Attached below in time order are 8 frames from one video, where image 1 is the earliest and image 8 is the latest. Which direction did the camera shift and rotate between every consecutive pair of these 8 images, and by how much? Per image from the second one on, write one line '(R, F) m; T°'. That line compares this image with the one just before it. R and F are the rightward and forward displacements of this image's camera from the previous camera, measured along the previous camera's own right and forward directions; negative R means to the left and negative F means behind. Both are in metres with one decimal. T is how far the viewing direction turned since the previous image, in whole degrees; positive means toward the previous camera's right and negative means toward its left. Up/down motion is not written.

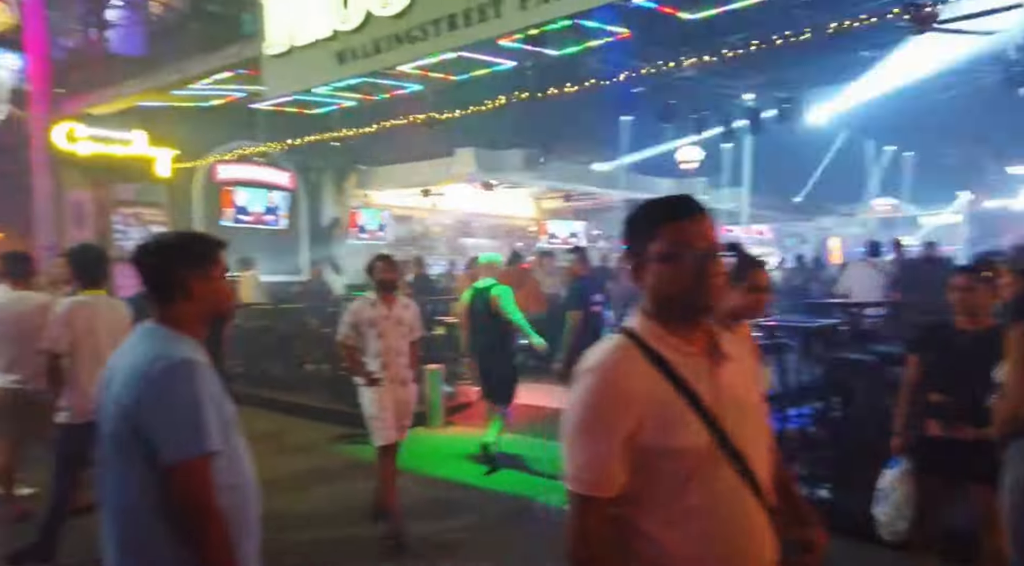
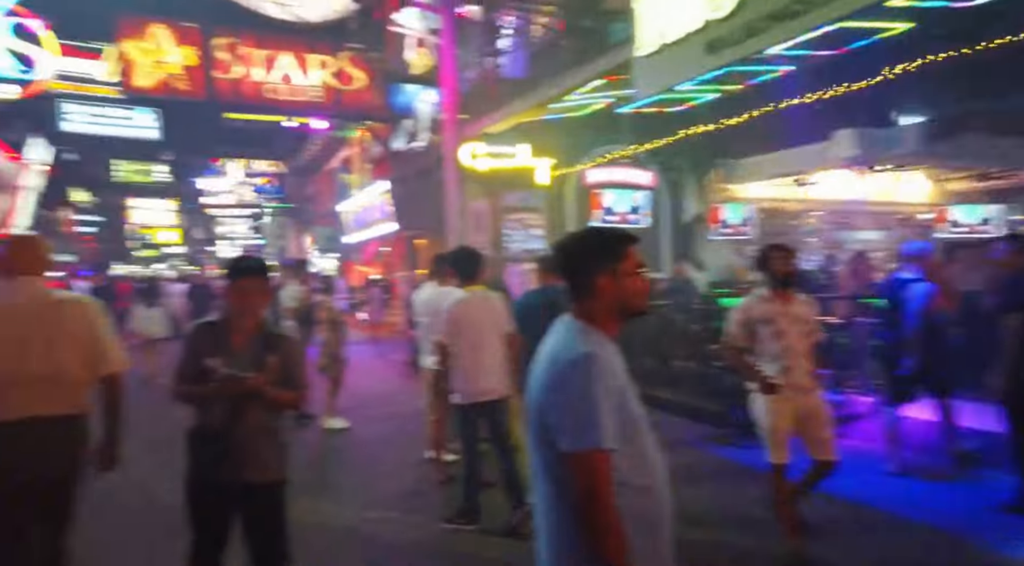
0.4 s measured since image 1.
(0.0, 0.0) m; -25°
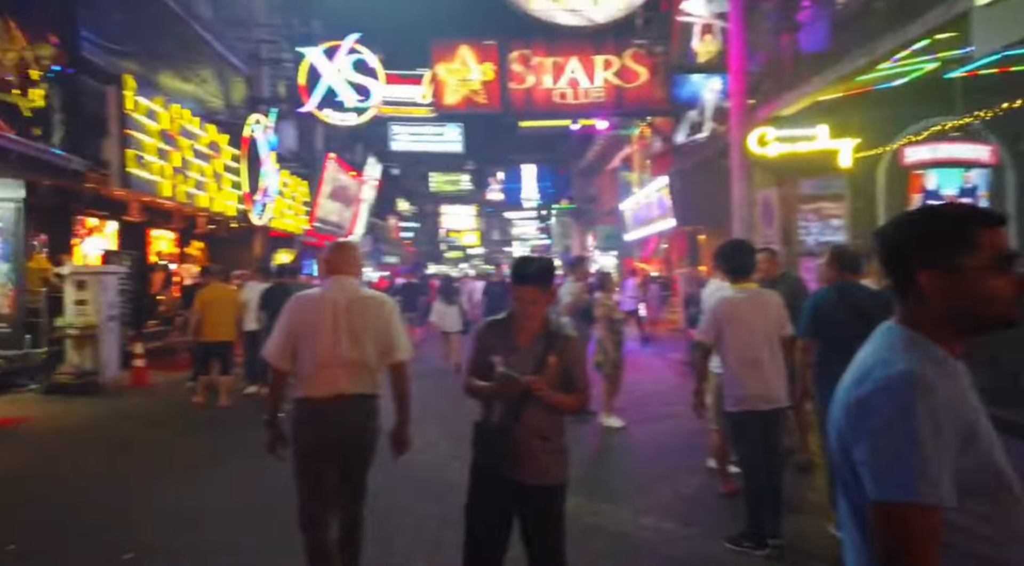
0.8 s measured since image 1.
(0.0, +0.1) m; -20°
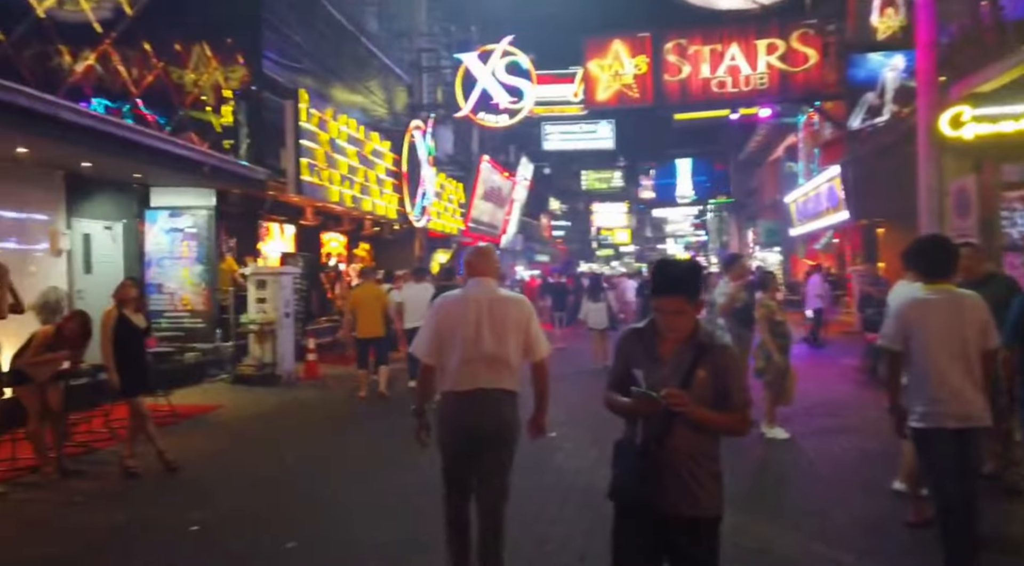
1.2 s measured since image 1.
(0.0, +0.1) m; -11°
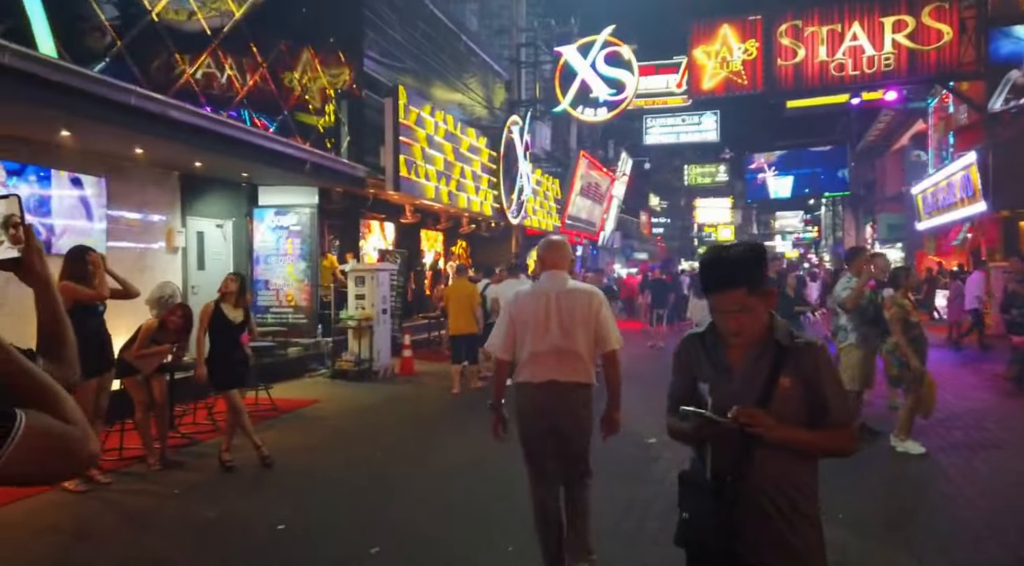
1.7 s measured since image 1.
(0.0, +0.3) m; -7°
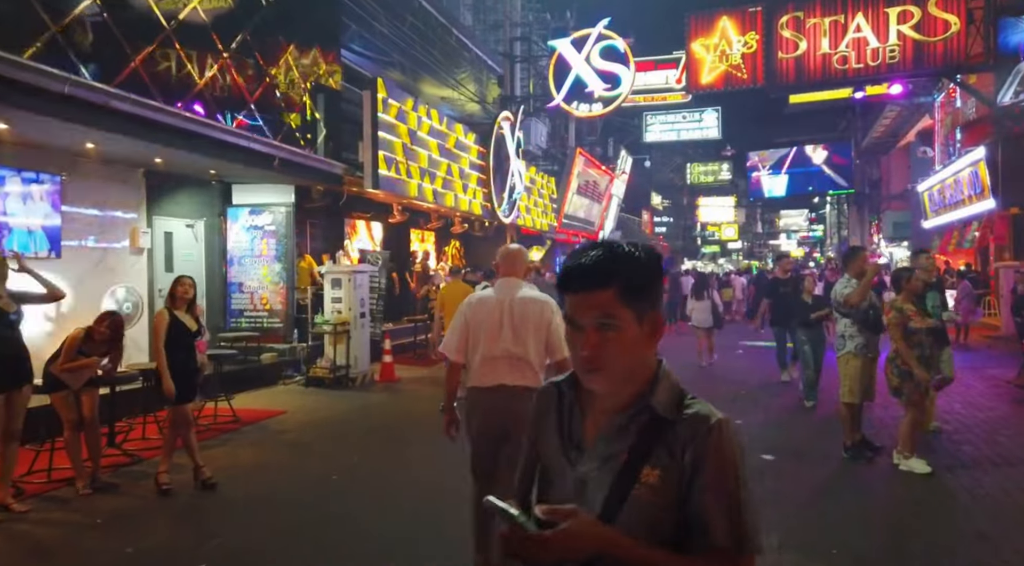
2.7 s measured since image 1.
(+0.3, +0.7) m; 0°
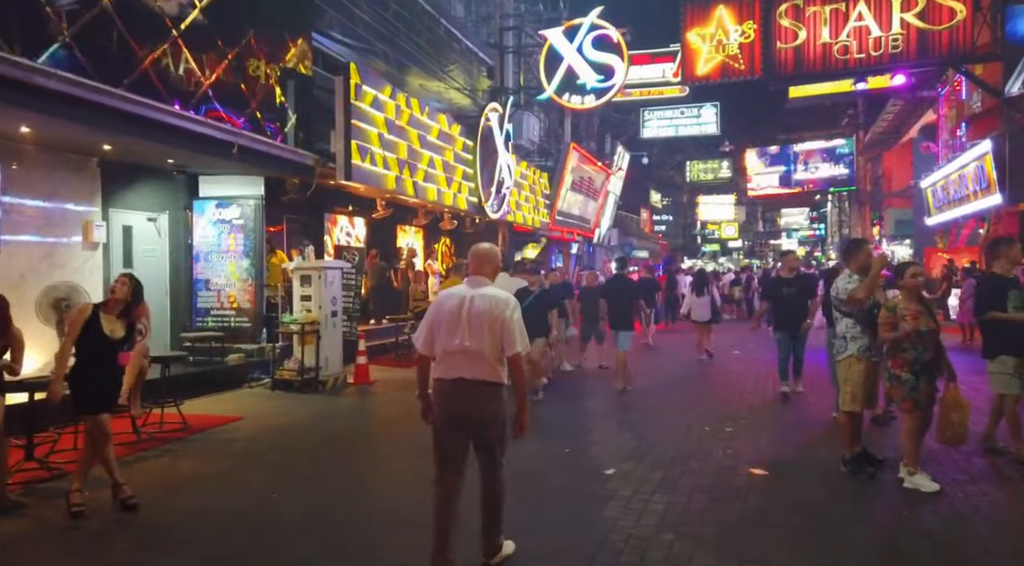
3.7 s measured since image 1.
(+0.3, +0.7) m; 0°
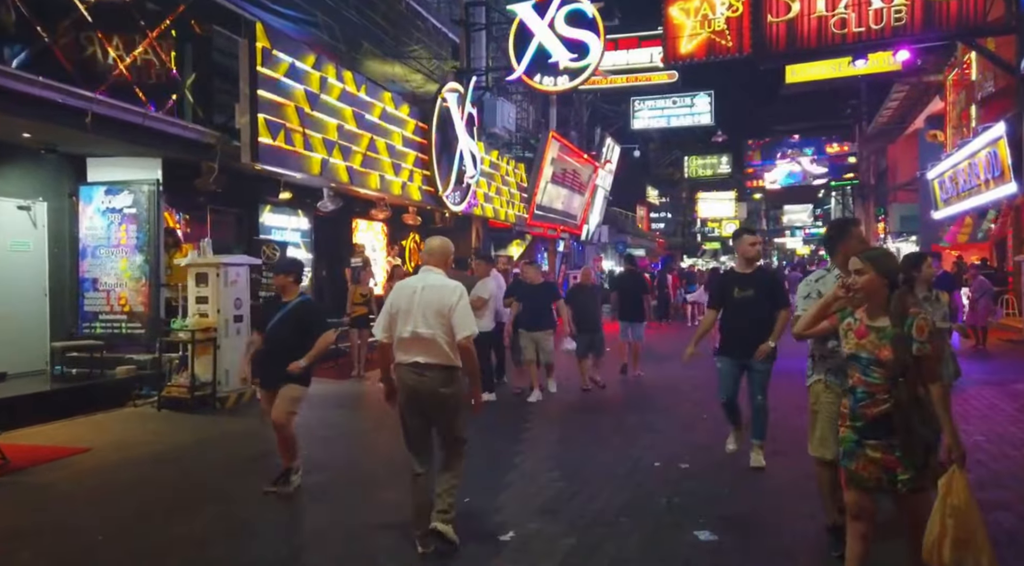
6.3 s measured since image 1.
(+0.9, +1.8) m; 0°
